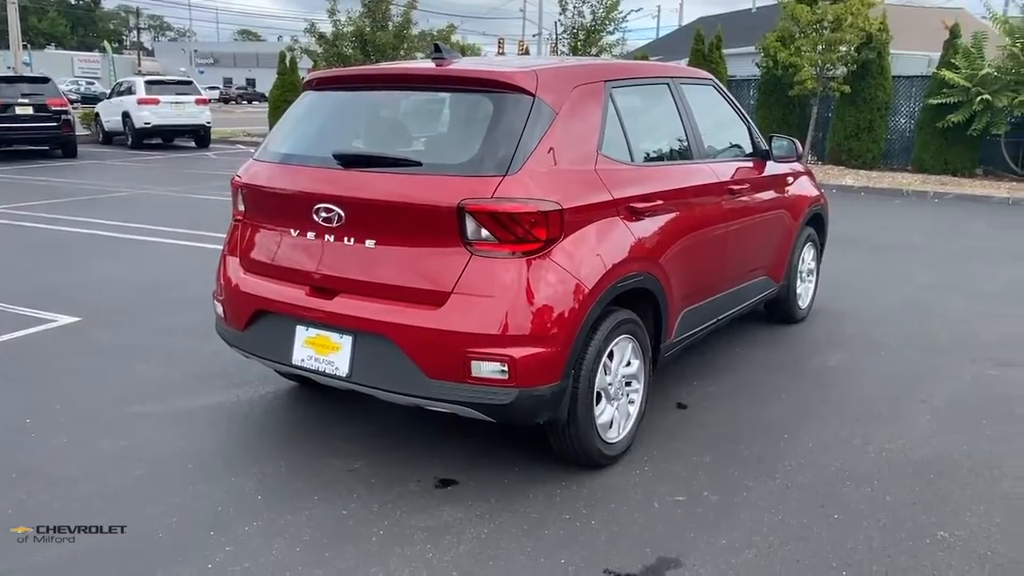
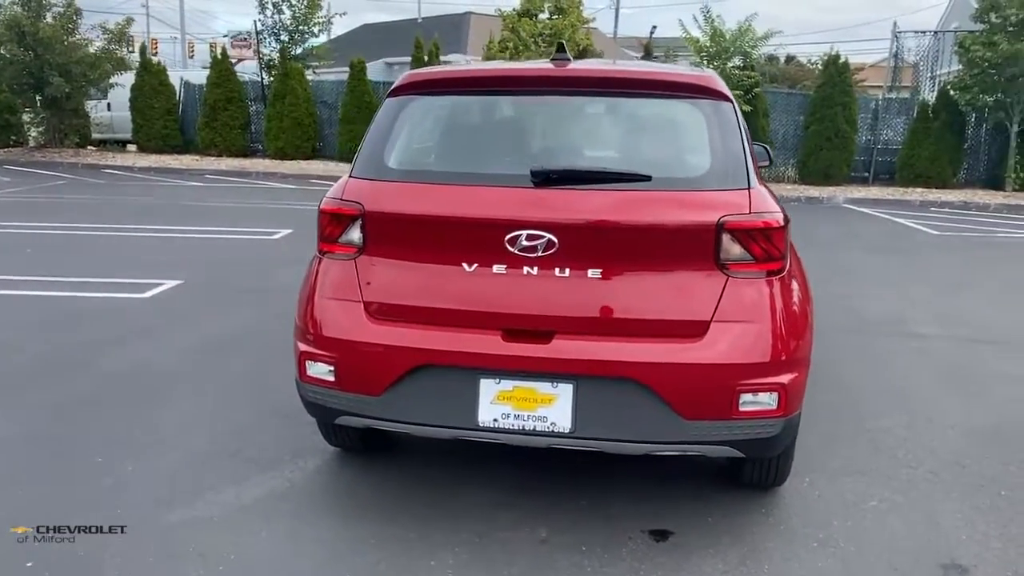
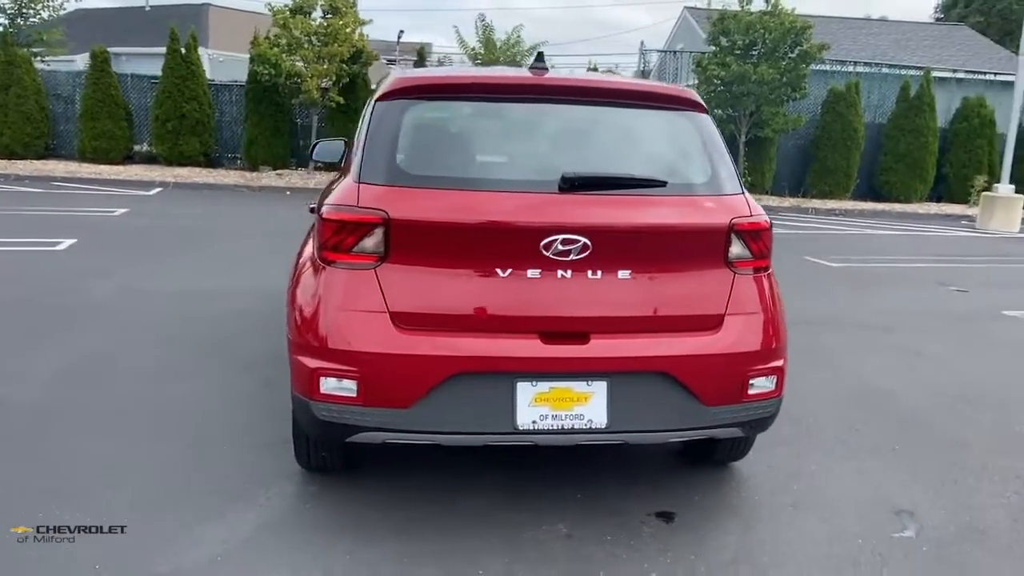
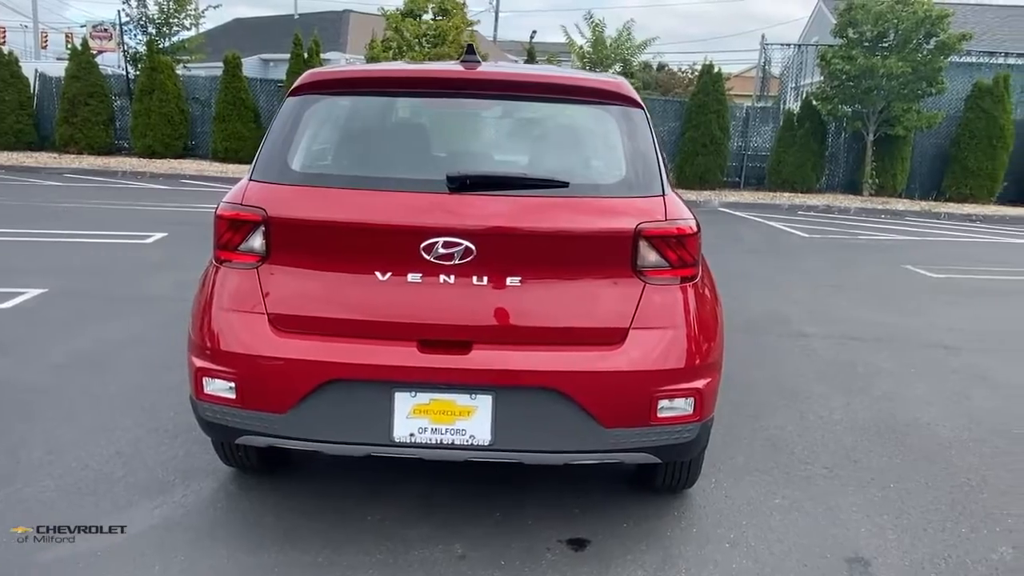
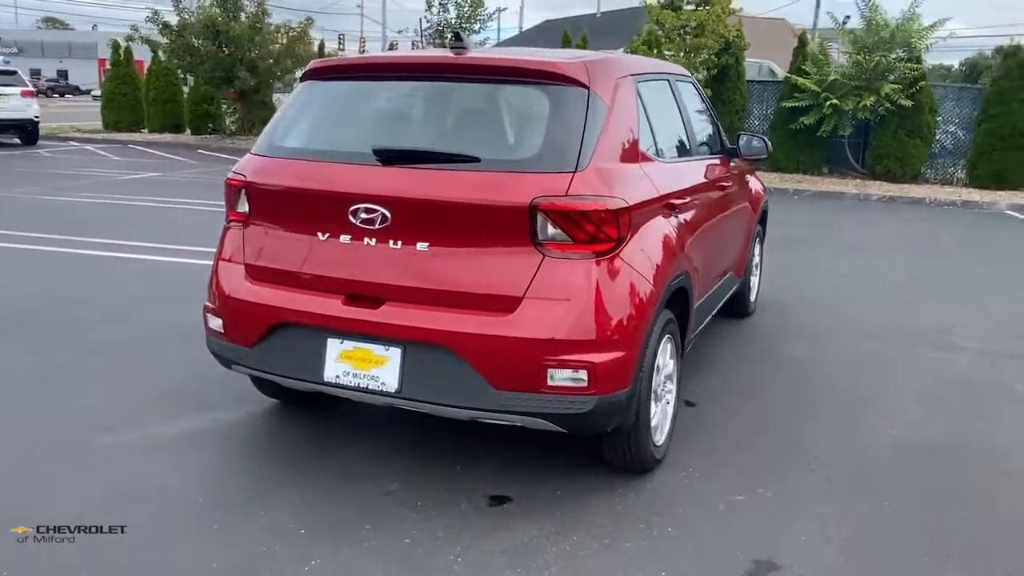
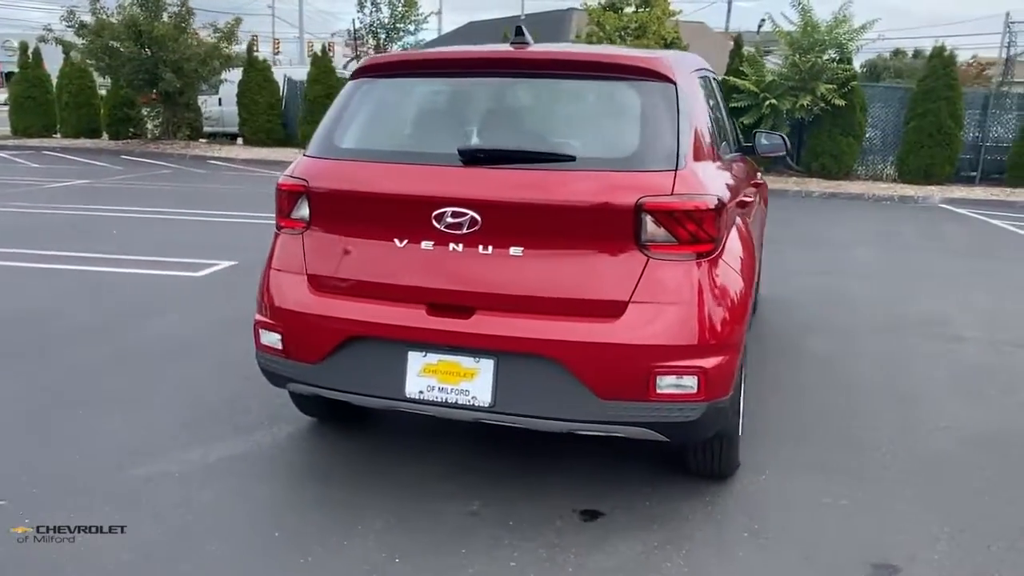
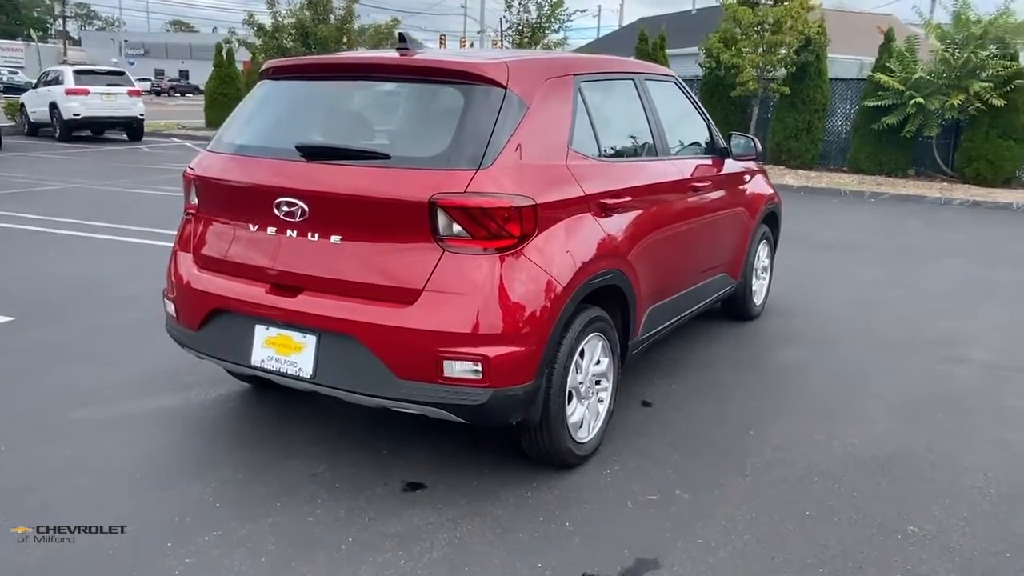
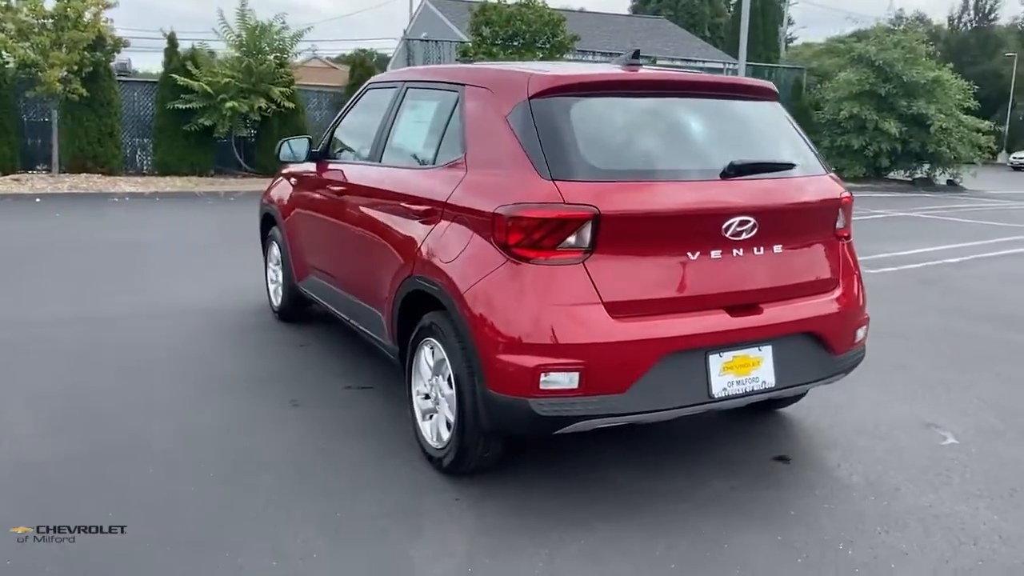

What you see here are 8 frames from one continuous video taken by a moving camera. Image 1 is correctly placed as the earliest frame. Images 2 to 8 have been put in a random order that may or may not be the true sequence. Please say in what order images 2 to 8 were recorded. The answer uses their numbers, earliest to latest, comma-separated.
7, 5, 6, 2, 4, 3, 8
